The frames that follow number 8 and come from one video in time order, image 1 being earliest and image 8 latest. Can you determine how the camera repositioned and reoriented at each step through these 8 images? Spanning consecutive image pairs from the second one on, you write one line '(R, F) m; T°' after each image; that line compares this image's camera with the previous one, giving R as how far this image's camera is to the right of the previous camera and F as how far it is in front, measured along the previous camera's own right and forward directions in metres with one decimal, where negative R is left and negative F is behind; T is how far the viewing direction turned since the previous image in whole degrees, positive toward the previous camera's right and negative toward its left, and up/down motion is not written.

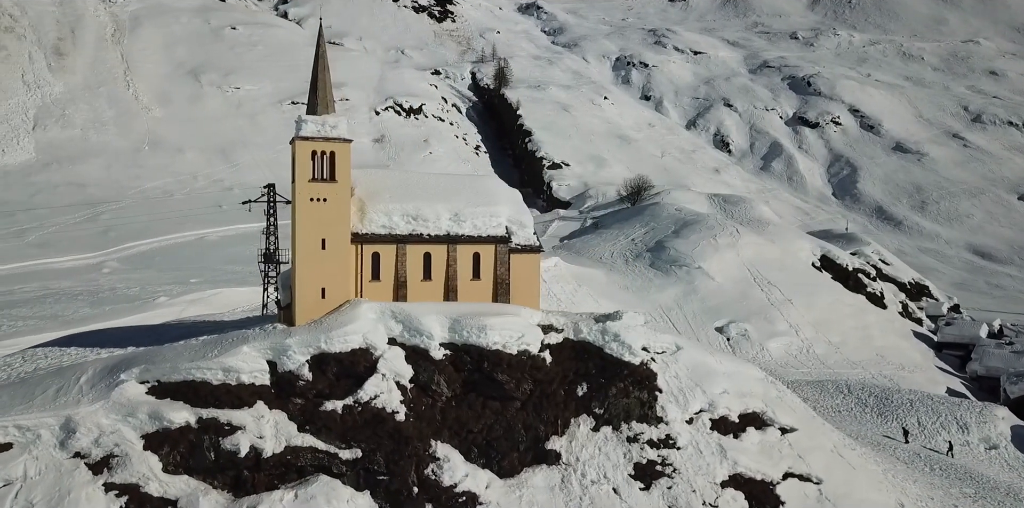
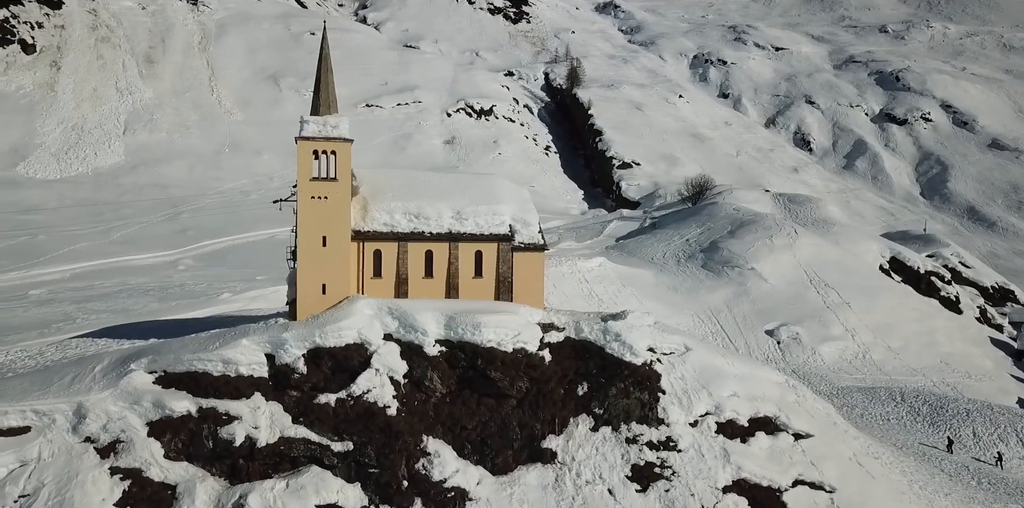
(+2.0, 0.0) m; -6°
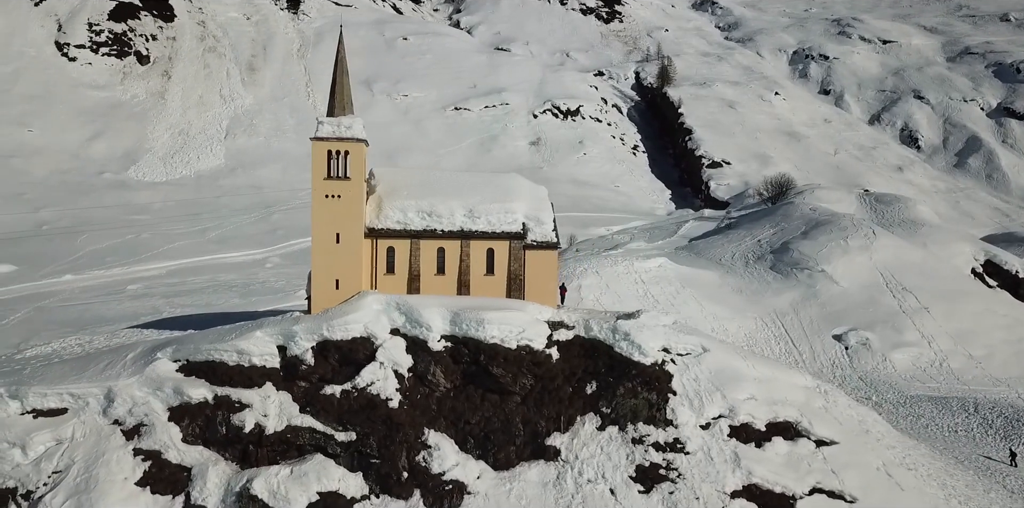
(+2.2, 0.0) m; -7°
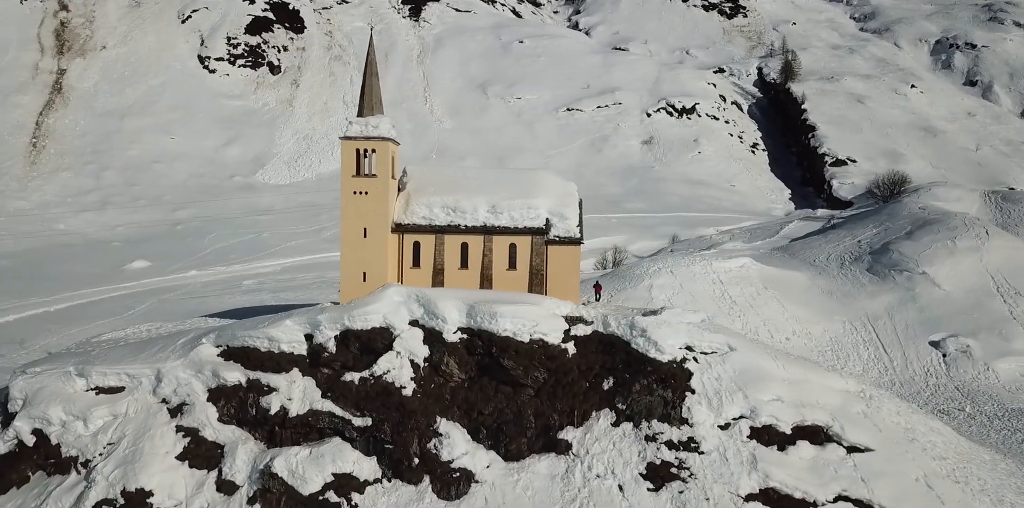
(+2.7, -0.1) m; -9°
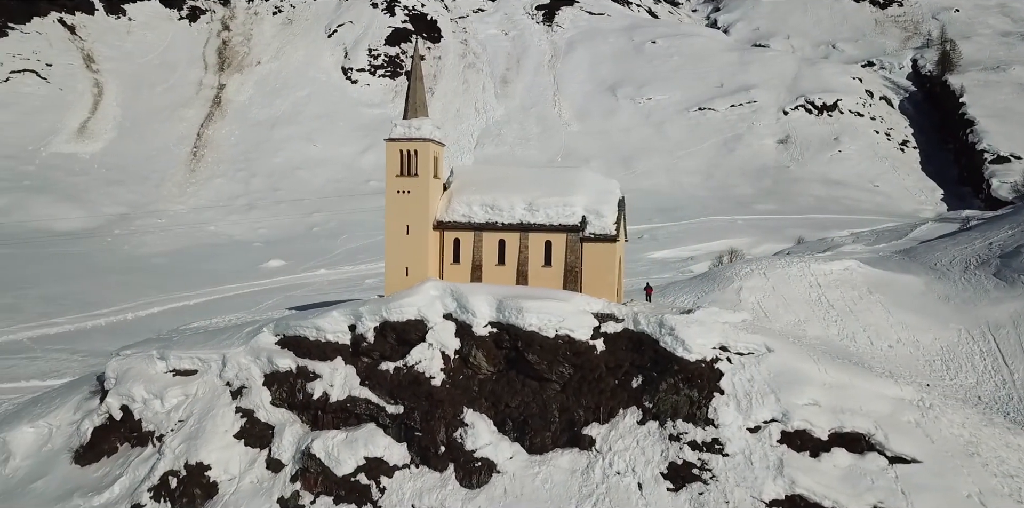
(+2.8, -0.1) m; -10°
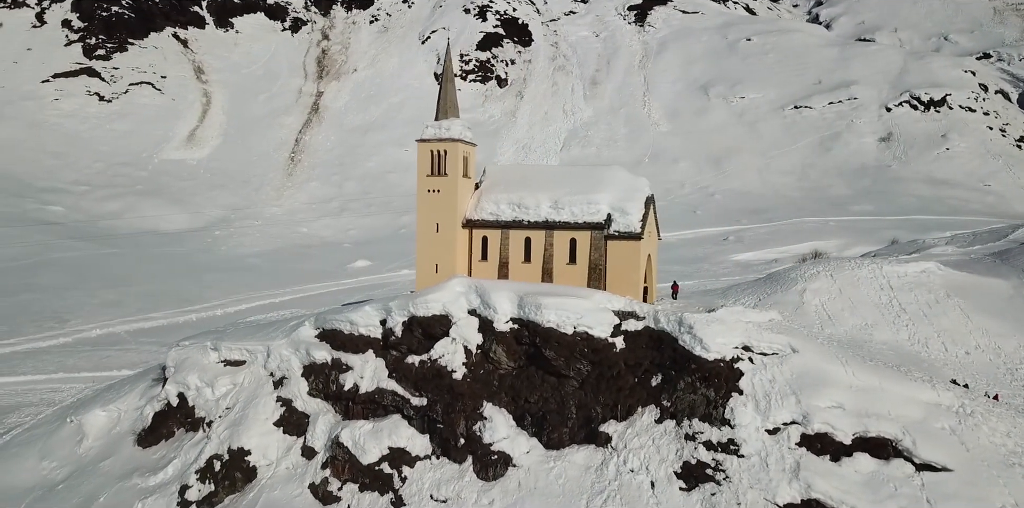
(+2.0, -0.2) m; -7°
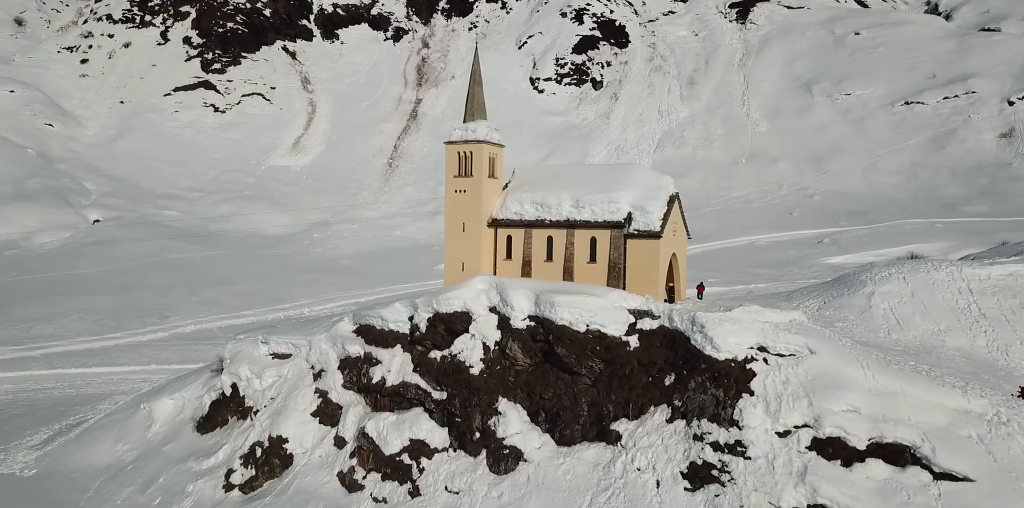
(+2.3, -0.2) m; -7°
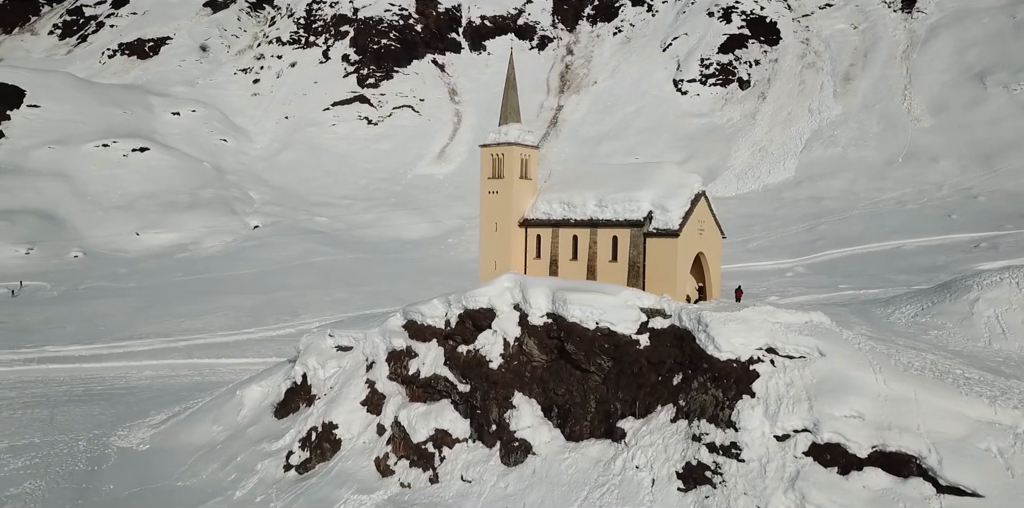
(+3.7, -0.2) m; -11°
